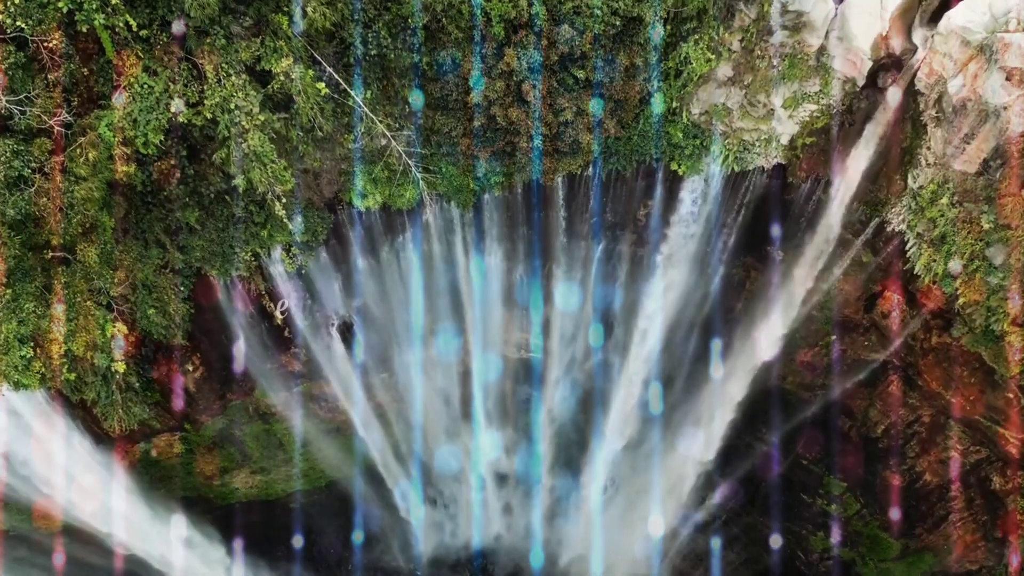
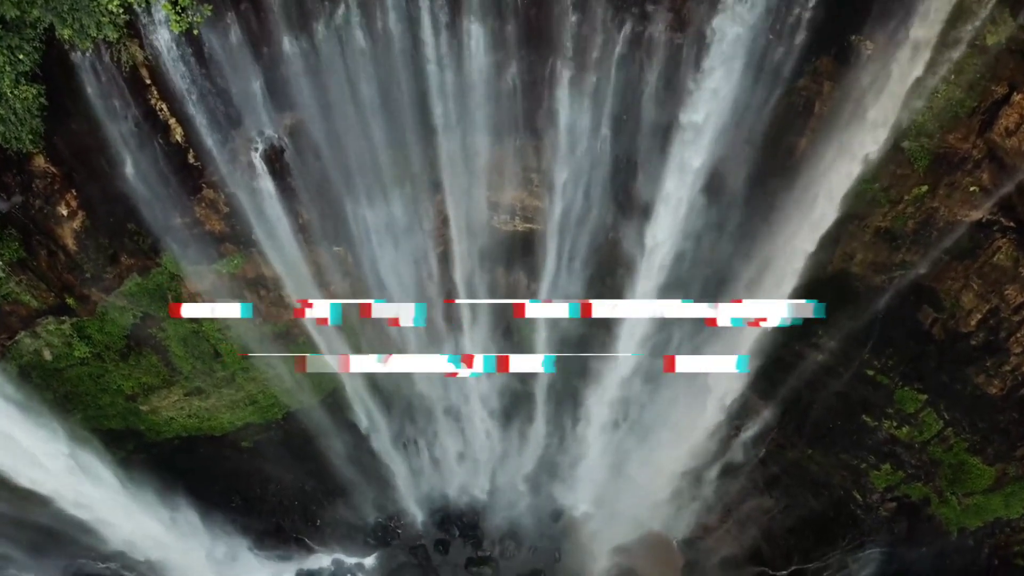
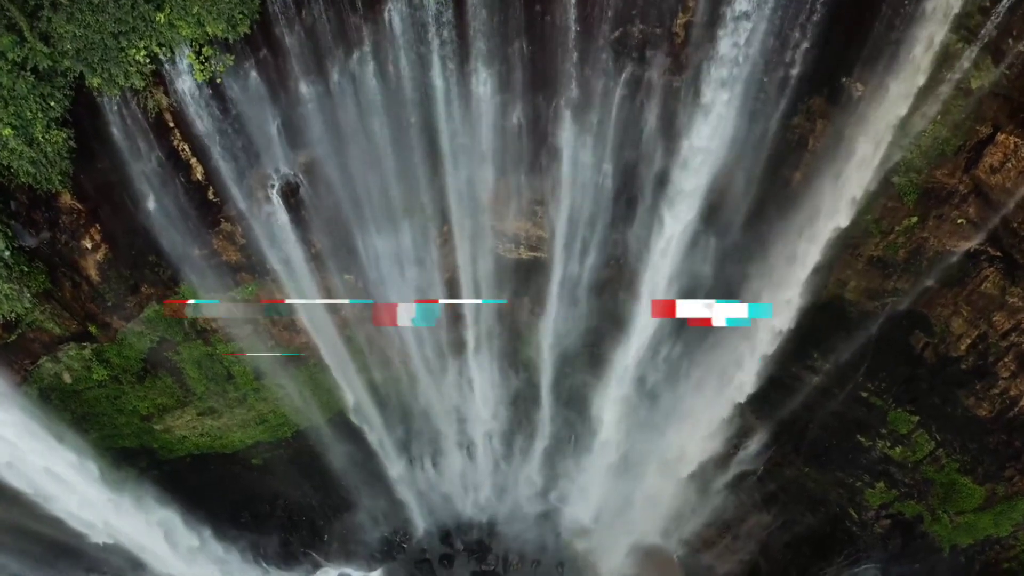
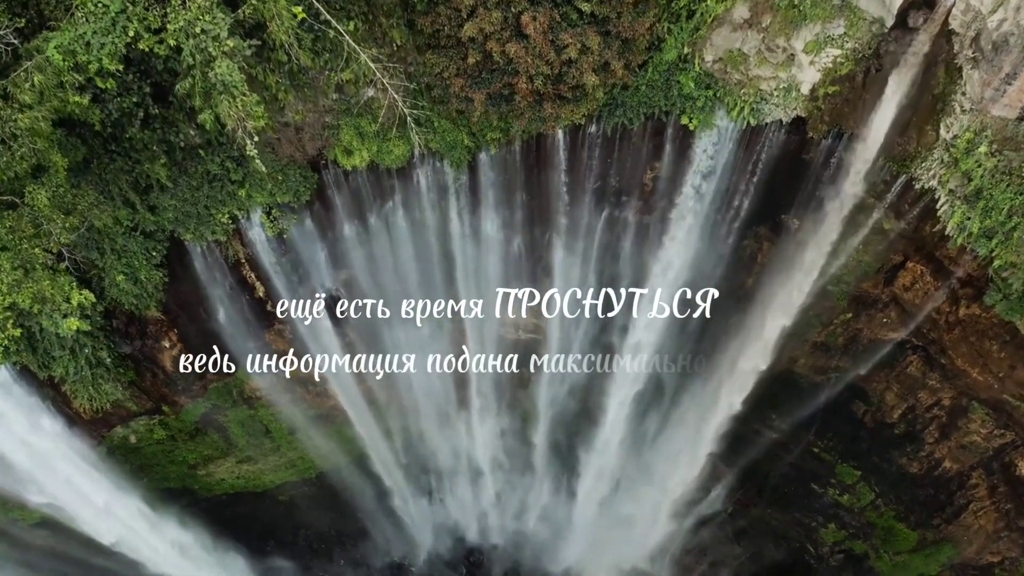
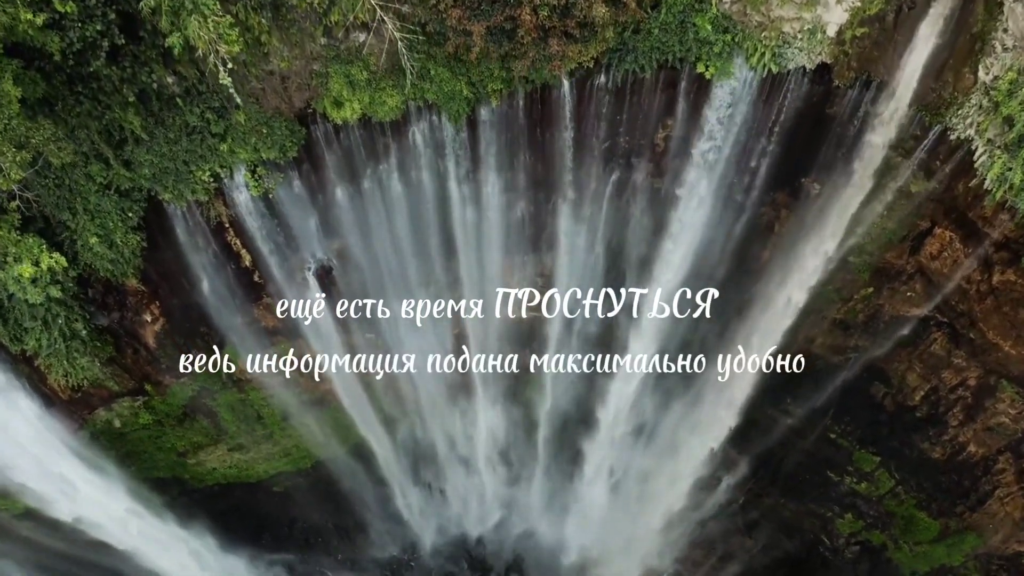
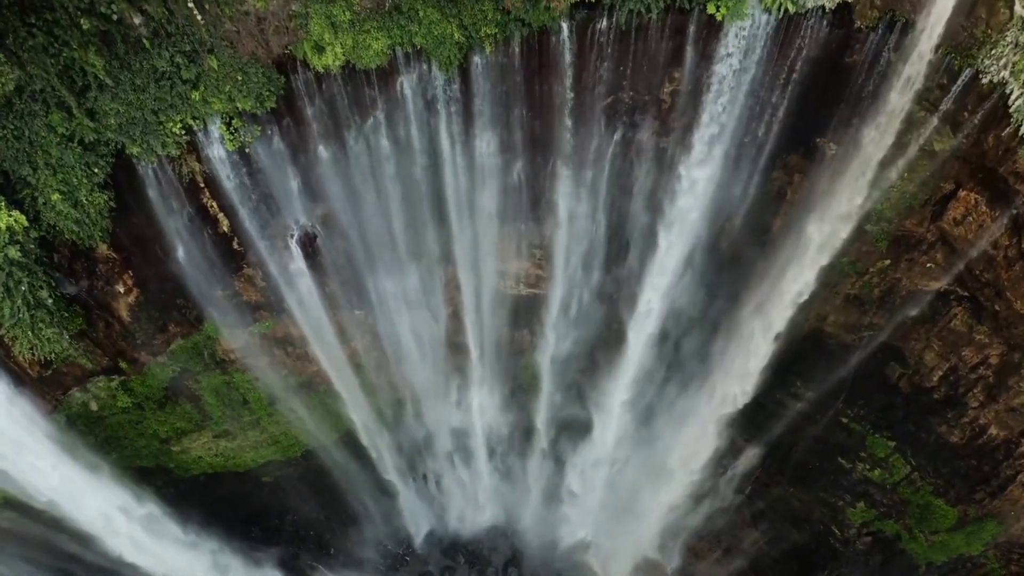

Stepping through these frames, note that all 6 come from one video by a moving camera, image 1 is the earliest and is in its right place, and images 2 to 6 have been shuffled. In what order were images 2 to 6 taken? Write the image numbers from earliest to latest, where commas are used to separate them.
4, 5, 6, 3, 2
